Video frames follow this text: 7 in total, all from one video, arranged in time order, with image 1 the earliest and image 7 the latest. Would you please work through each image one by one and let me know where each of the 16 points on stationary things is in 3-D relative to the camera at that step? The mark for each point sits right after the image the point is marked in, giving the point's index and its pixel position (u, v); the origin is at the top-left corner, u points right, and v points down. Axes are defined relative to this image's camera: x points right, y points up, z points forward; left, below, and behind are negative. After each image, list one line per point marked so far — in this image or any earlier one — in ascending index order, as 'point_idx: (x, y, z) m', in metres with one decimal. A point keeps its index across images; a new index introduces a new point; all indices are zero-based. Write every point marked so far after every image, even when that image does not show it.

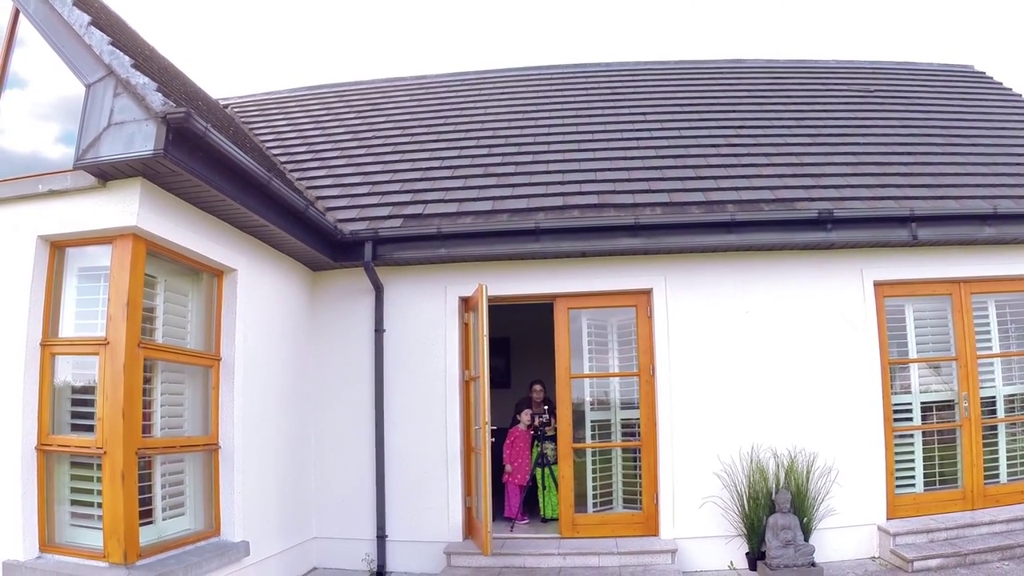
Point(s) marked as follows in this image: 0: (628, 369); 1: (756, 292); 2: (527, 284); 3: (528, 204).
0: (+0.9, -0.6, +4.9) m
1: (+1.9, 0.0, +5.0) m
2: (+0.1, 0.0, +4.8) m
3: (+0.1, +0.7, +4.9) m
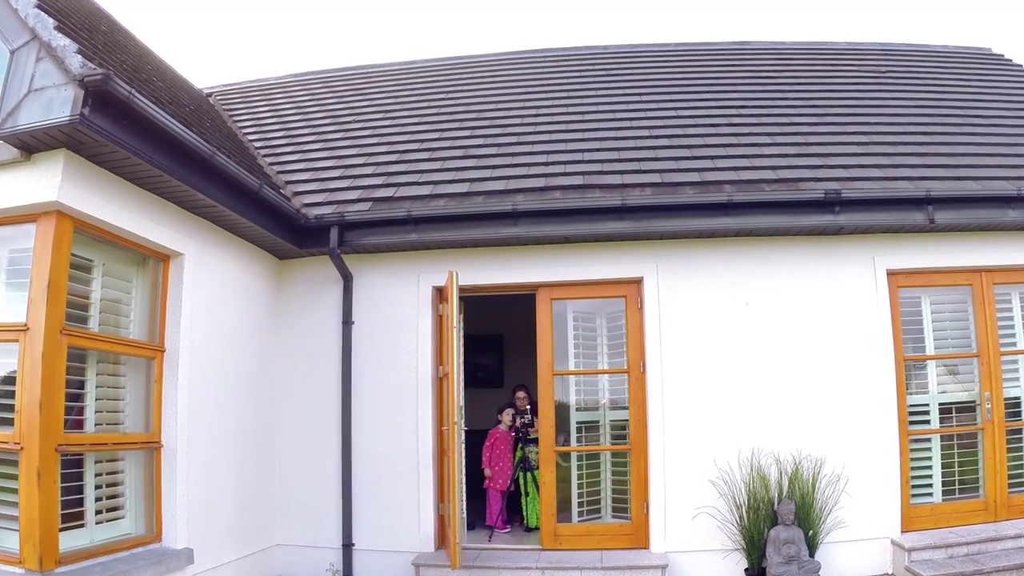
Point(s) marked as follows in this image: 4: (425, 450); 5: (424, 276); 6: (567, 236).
0: (+0.7, -0.5, +4.5) m
1: (+1.7, 0.0, +4.5) m
2: (0.0, +0.1, +4.4) m
3: (0.0, +0.7, +4.5) m
4: (-0.6, -1.1, +4.4) m
5: (-0.6, +0.1, +4.5) m
6: (+0.4, +0.3, +4.3) m
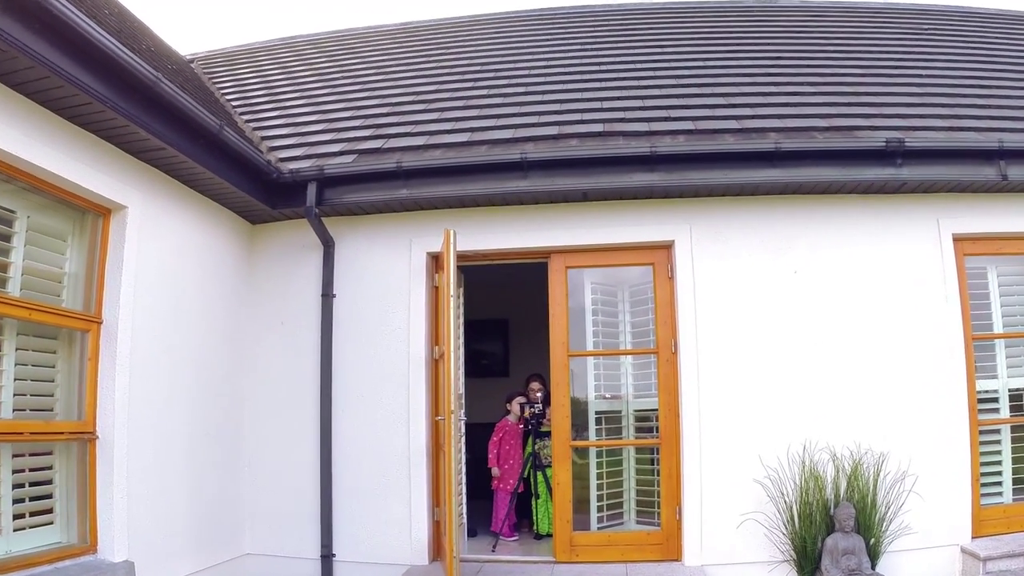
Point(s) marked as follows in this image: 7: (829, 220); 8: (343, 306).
0: (+0.8, -0.3, +3.8) m
1: (+1.8, +0.2, +3.9) m
2: (0.0, +0.3, +3.8) m
3: (0.0, +0.9, +3.9) m
4: (-0.6, -0.9, +3.8) m
5: (-0.6, +0.3, +3.9) m
6: (+0.4, +0.5, +3.6) m
7: (+1.9, +0.4, +3.9) m
8: (-1.0, -0.1, +3.9) m
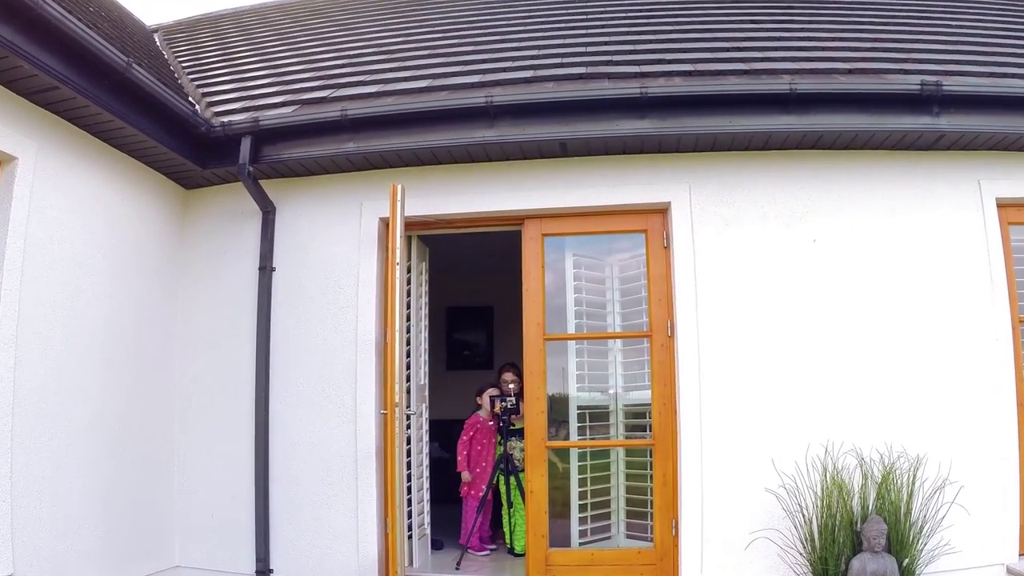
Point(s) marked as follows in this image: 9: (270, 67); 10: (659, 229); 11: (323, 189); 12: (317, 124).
0: (+0.6, -0.2, +3.2) m
1: (+1.6, +0.4, +3.3) m
2: (-0.2, +0.5, +3.2) m
3: (-0.2, +1.1, +3.3) m
4: (-0.7, -0.8, +3.2) m
5: (-0.7, +0.4, +3.3) m
6: (+0.2, +0.7, +3.0) m
7: (+1.8, +0.6, +3.3) m
8: (-1.2, 0.0, +3.4) m
9: (-1.6, +1.5, +4.3) m
10: (+0.7, +0.3, +3.2) m
11: (-1.0, +0.5, +3.4) m
12: (-1.0, +0.8, +3.2) m
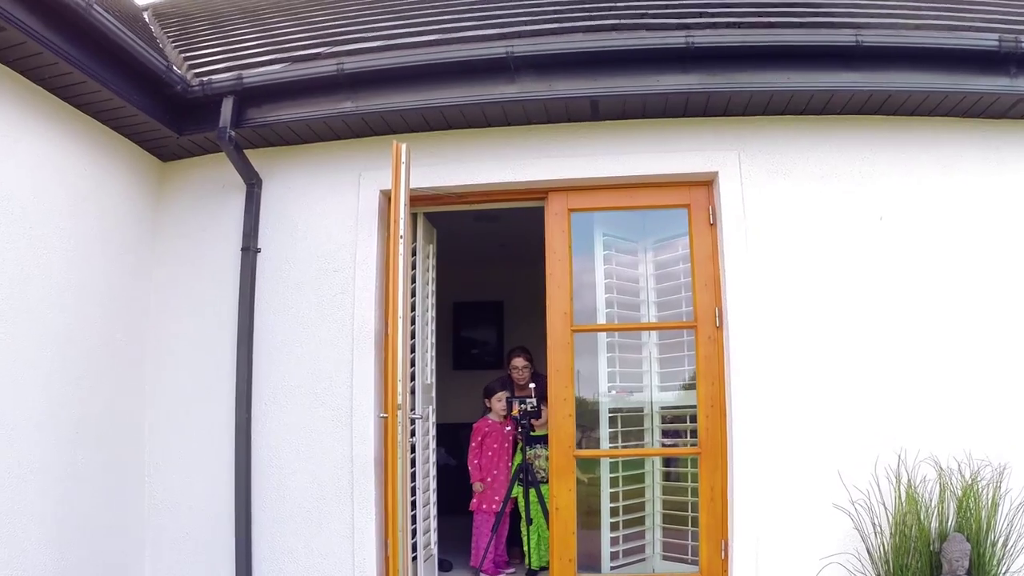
0: (+0.7, -0.1, +2.8) m
1: (+1.7, +0.5, +2.8) m
2: (-0.1, +0.5, +2.8) m
3: (-0.1, +1.1, +2.9) m
4: (-0.6, -0.7, +2.8) m
5: (-0.6, +0.5, +2.9) m
6: (+0.3, +0.8, +2.6) m
7: (+1.8, +0.6, +2.9) m
8: (-1.1, +0.1, +2.9) m
9: (-1.5, +1.5, +3.9) m
10: (+0.8, +0.4, +2.8) m
11: (-0.9, +0.6, +3.0) m
12: (-0.9, +0.9, +2.7) m
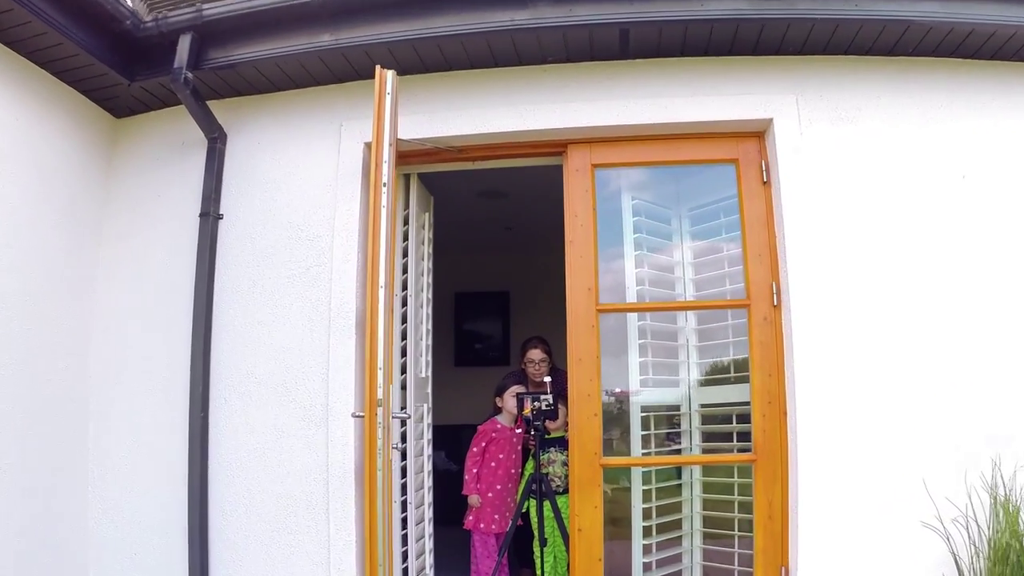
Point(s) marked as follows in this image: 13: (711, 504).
0: (+0.8, 0.0, +2.3) m
1: (+1.7, +0.6, +2.4) m
2: (0.0, +0.6, +2.3) m
3: (0.0, +1.2, +2.4) m
4: (-0.6, -0.6, +2.3) m
5: (-0.6, +0.6, +2.4) m
6: (+0.4, +0.9, +2.2) m
7: (+1.9, +0.7, +2.4) m
8: (-1.1, +0.2, +2.5) m
9: (-1.5, +1.6, +3.5) m
10: (+0.9, +0.5, +2.4) m
11: (-0.9, +0.7, +2.5) m
12: (-0.8, +1.0, +2.3) m
13: (+0.7, -0.8, +2.3) m
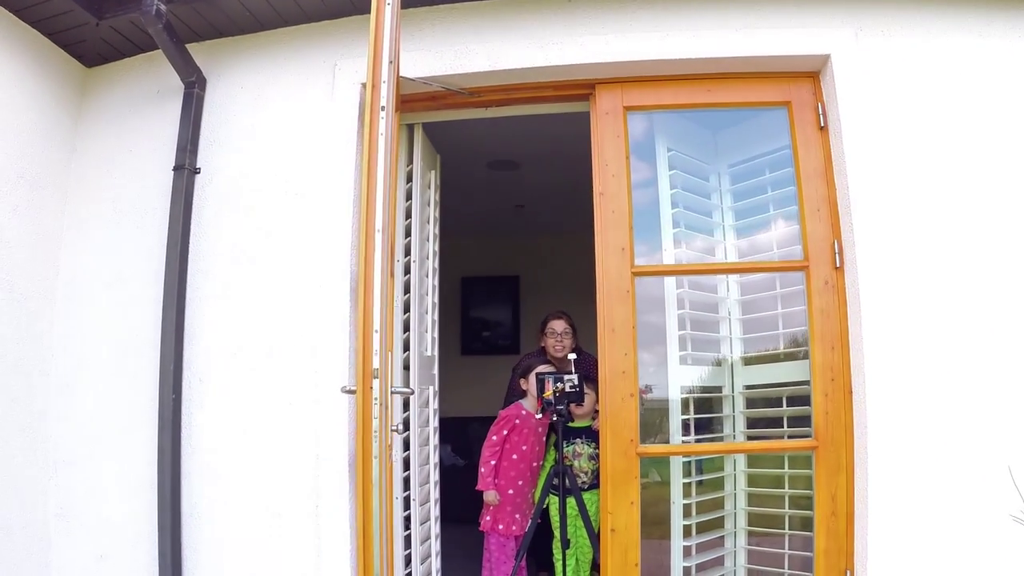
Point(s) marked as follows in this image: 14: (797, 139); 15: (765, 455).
0: (+0.8, +0.1, +2.0) m
1: (+1.8, +0.7, +2.1) m
2: (0.0, +0.7, +2.0) m
3: (0.0, +1.4, +2.2) m
4: (-0.5, -0.5, +2.0) m
5: (-0.5, +0.7, +2.1) m
6: (+0.4, +1.0, +1.9) m
7: (+2.0, +0.8, +2.2) m
8: (-1.0, +0.3, +2.2) m
9: (-1.4, +1.7, +3.2) m
10: (+0.9, +0.6, +2.1) m
11: (-0.8, +0.8, +2.2) m
12: (-0.7, +1.1, +2.0) m
13: (+0.8, -0.6, +2.0) m
14: (+0.9, +0.5, +2.1) m
15: (+0.8, -0.5, +2.0) m
